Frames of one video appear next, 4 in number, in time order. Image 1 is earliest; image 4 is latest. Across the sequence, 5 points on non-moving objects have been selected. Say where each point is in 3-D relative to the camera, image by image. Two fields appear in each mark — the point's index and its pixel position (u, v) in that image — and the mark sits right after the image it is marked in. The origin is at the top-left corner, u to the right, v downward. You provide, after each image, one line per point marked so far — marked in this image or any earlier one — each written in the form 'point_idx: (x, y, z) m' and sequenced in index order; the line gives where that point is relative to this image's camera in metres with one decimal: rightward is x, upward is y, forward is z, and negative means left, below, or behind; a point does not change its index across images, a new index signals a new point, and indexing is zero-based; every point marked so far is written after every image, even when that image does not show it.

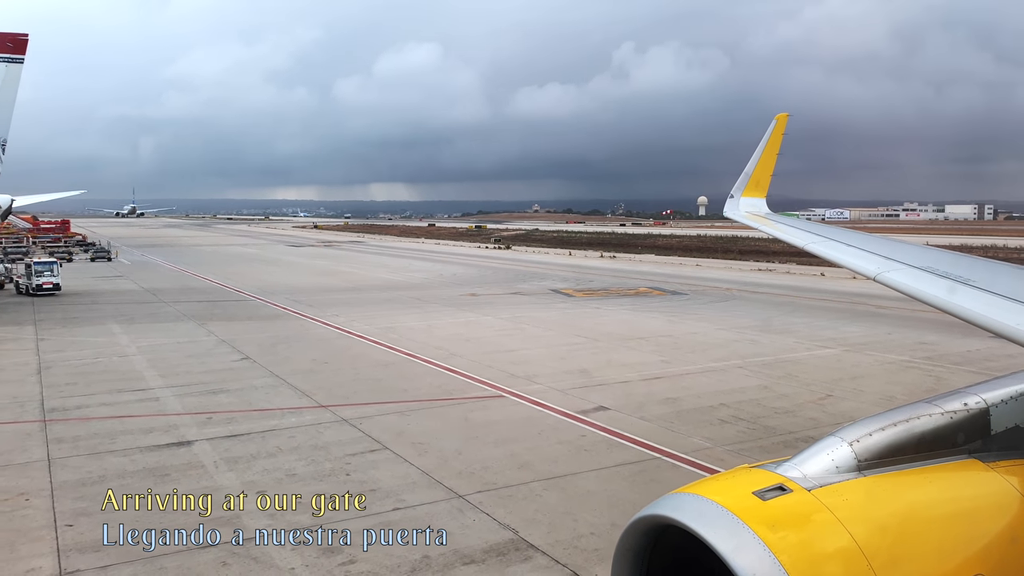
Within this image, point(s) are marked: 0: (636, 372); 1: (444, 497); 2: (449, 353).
0: (+2.9, -1.9, +15.7) m
1: (-0.8, -2.6, +8.6) m
2: (-1.6, -1.7, +18.1) m
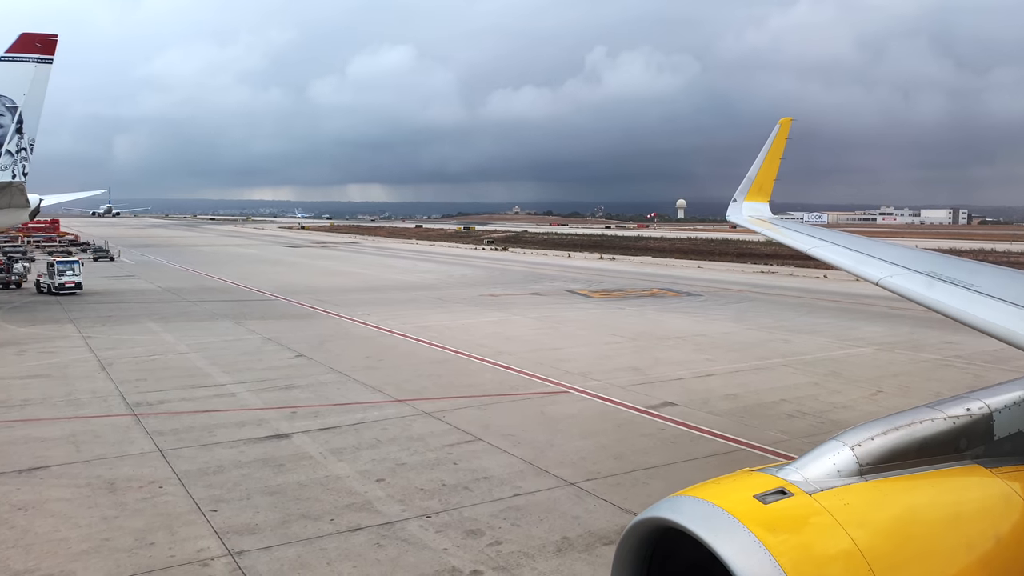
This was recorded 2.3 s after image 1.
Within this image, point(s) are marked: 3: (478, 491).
0: (+4.2, -1.9, +16.3) m
1: (+0.6, -2.6, +9.0) m
2: (-0.4, -1.7, +18.5) m
3: (-0.4, -2.6, +8.8) m
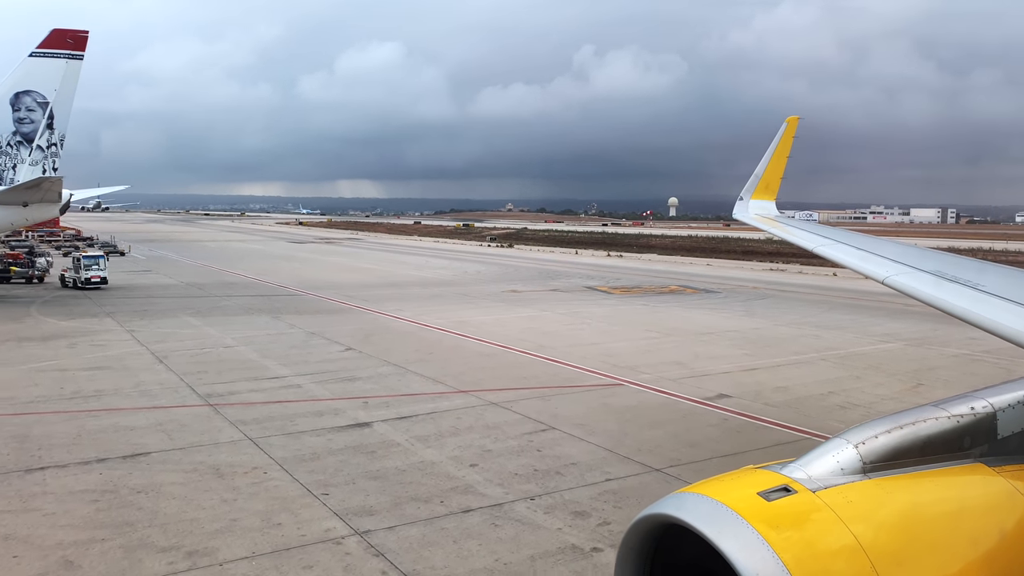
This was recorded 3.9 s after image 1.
0: (+5.3, -1.8, +16.7) m
1: (+1.8, -2.5, +9.4) m
2: (+0.8, -1.6, +18.9) m
3: (+0.8, -2.5, +9.2) m
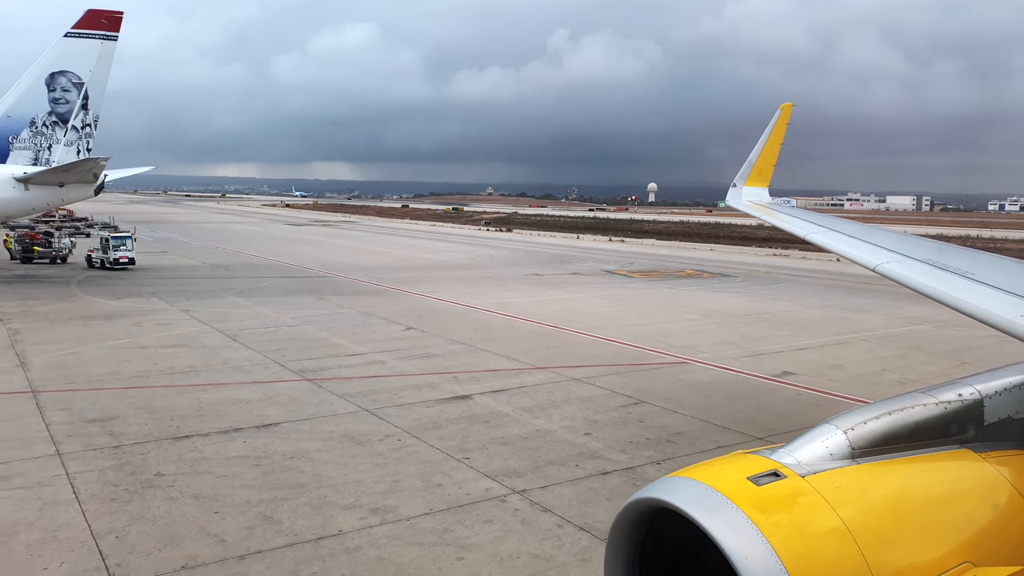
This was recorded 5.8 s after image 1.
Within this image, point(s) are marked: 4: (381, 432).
0: (+6.8, -1.4, +17.5) m
1: (+3.5, -2.2, +10.2) m
2: (+2.2, -1.1, +19.6) m
3: (+2.5, -2.2, +9.9) m
4: (-2.0, -2.1, +10.1) m
